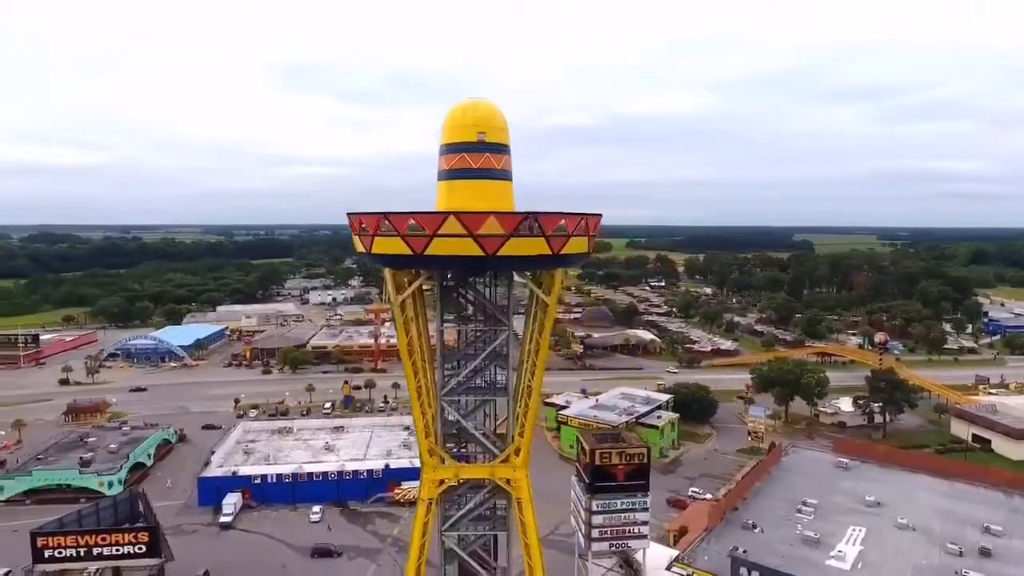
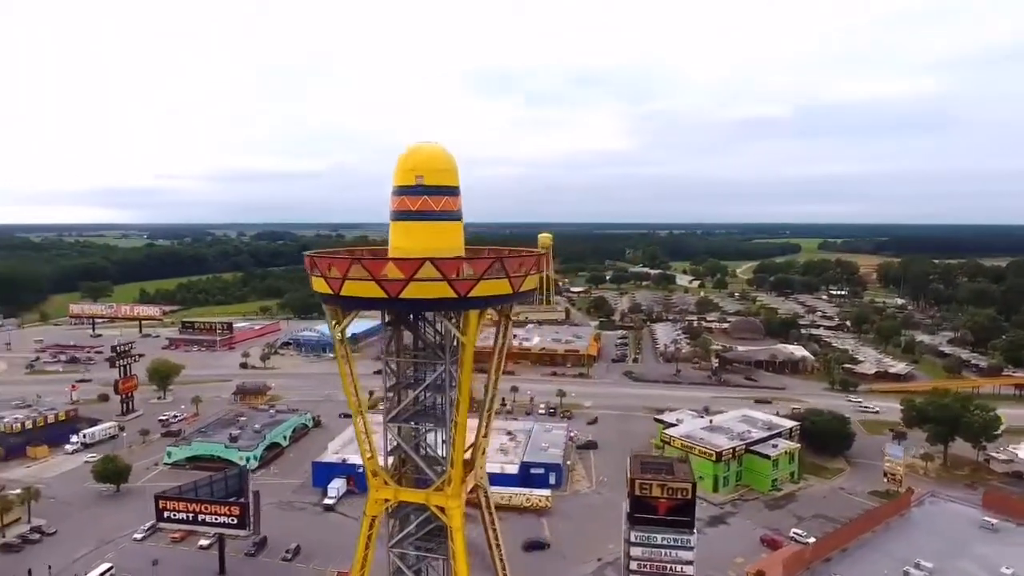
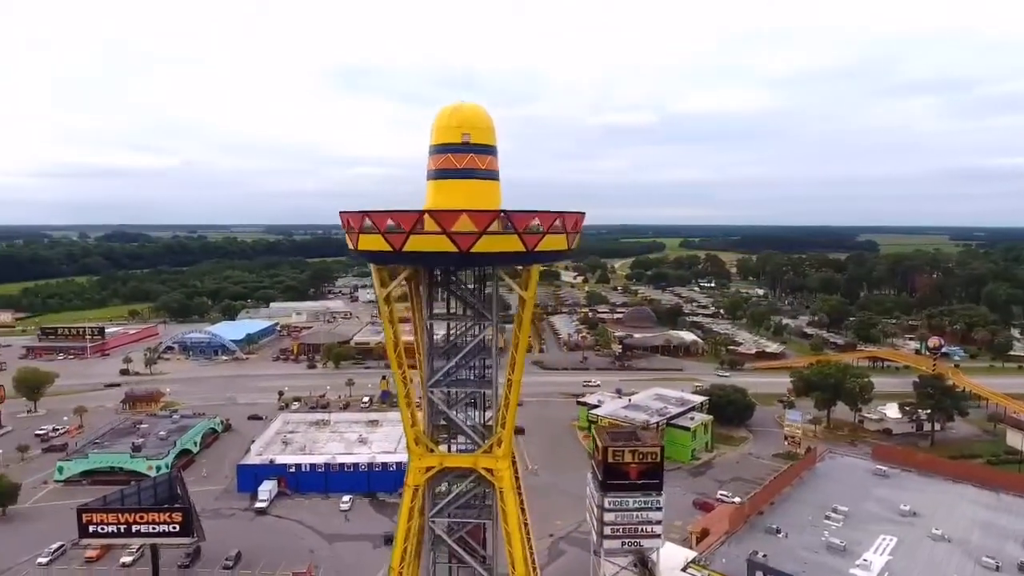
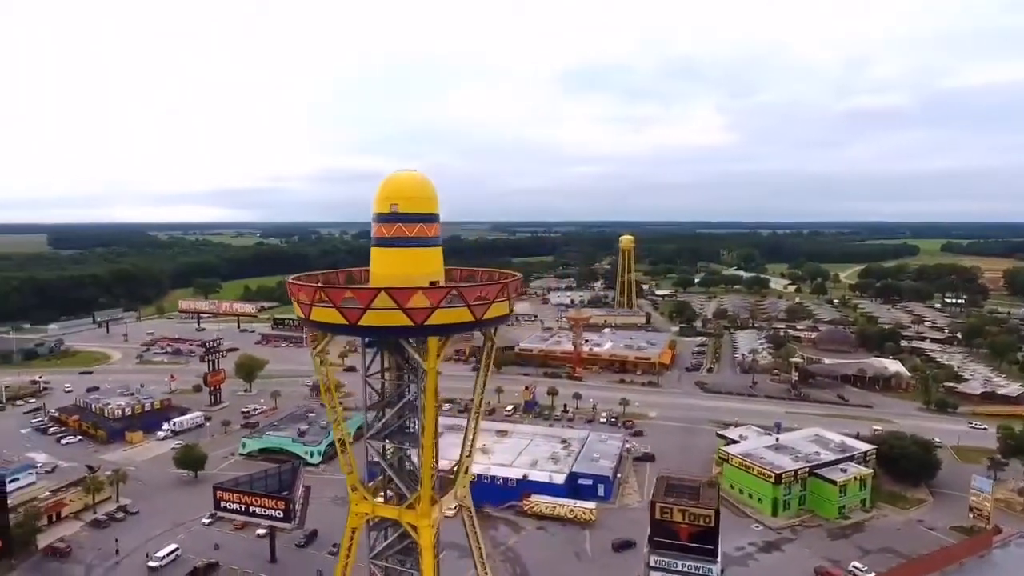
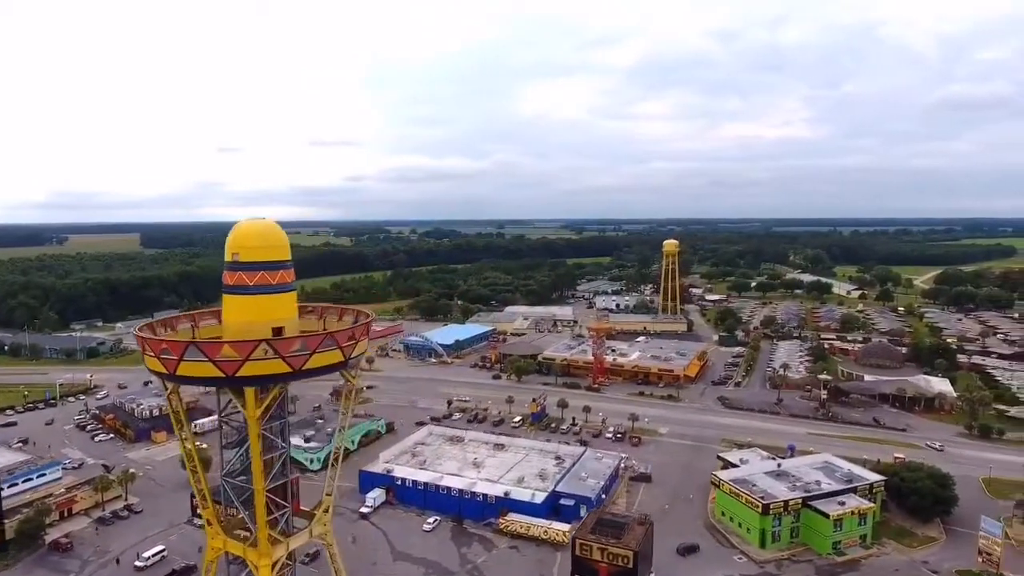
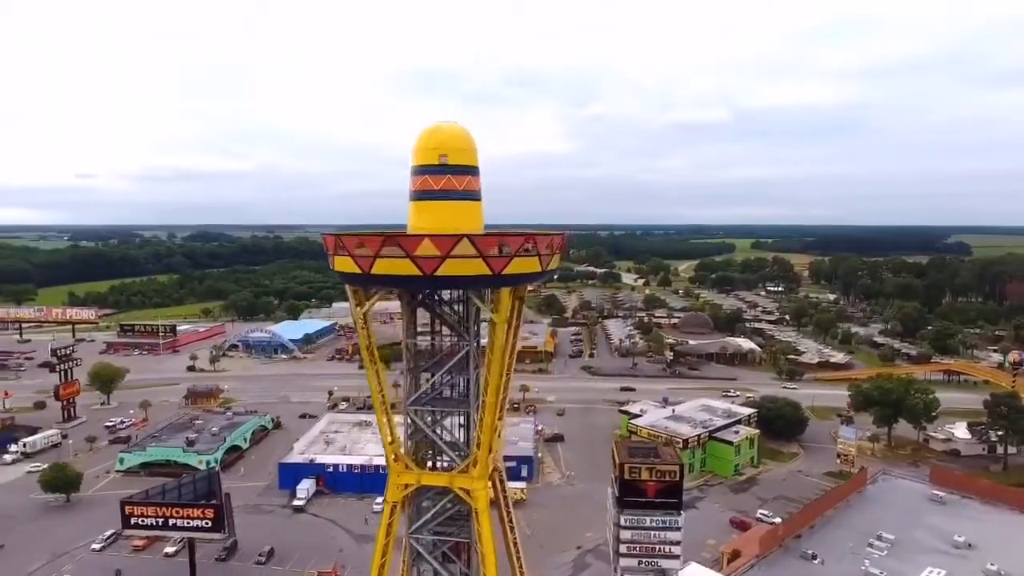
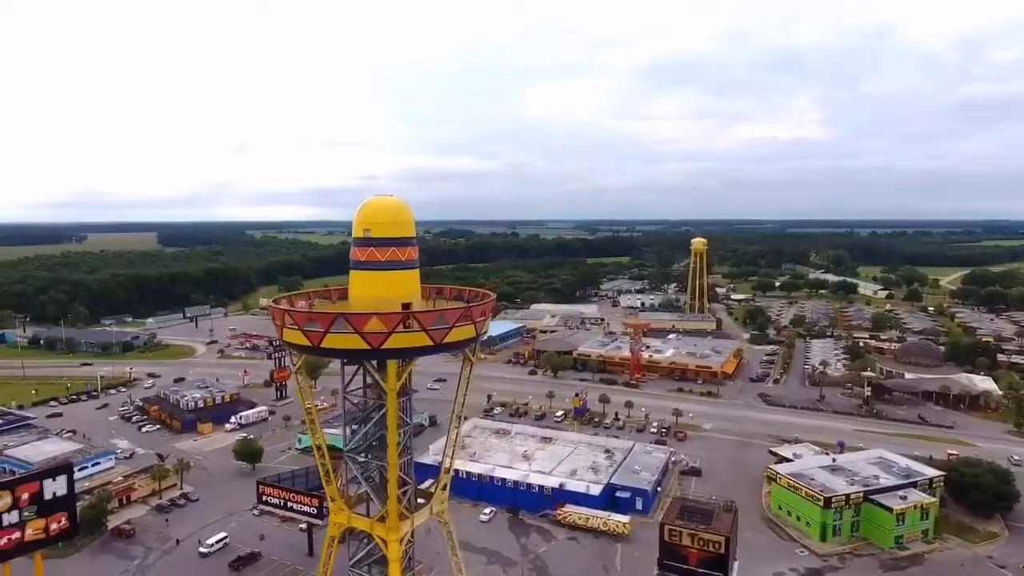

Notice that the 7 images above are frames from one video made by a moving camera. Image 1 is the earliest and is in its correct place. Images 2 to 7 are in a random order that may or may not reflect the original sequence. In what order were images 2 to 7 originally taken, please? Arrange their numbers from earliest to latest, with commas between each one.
3, 6, 2, 4, 7, 5
